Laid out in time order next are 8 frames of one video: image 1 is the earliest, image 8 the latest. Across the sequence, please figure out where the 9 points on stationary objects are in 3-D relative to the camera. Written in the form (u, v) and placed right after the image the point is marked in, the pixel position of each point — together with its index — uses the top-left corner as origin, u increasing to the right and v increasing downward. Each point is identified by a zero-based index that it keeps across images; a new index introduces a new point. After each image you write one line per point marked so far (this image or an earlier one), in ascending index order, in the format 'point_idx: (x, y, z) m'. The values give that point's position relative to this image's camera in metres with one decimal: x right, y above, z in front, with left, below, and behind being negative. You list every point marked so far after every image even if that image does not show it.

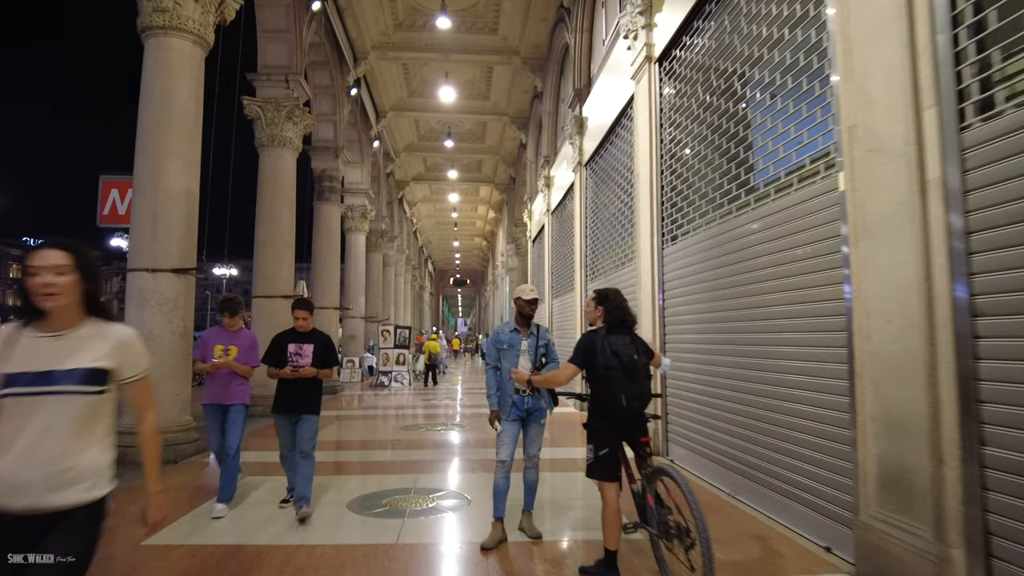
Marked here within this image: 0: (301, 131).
0: (-3.6, +2.7, +10.9) m
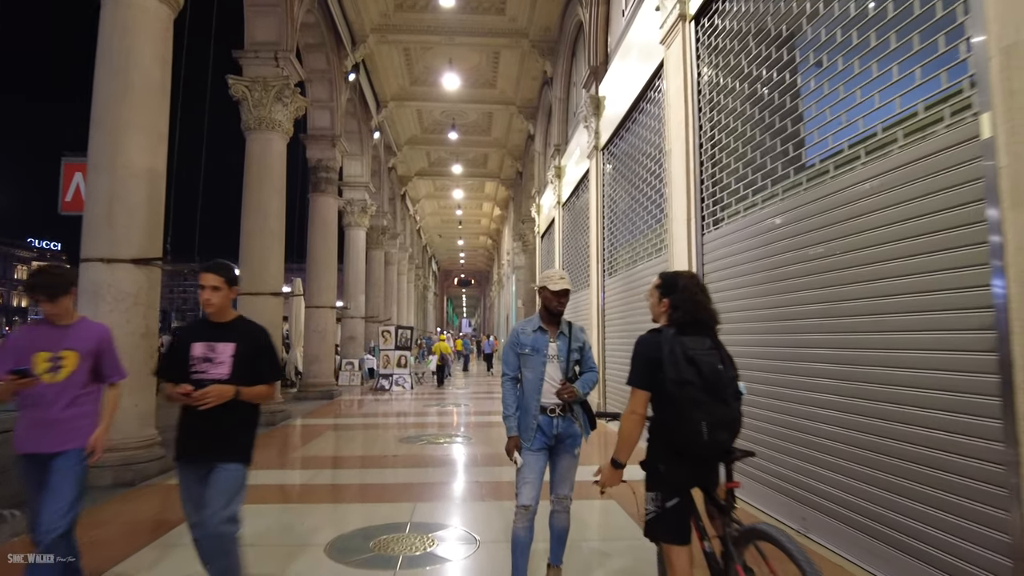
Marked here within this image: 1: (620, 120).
0: (-3.4, +2.7, +10.0) m
1: (+1.5, +2.4, +10.0) m
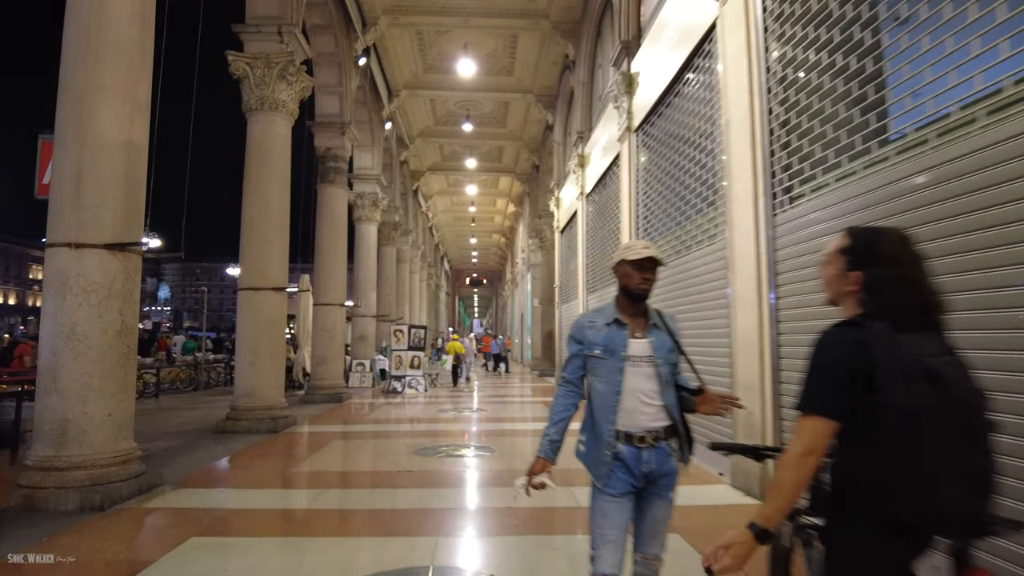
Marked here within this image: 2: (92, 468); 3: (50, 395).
0: (-3.1, +2.8, +9.2) m
1: (+1.9, +2.5, +9.1) m
2: (-3.0, -1.3, +4.6) m
3: (-3.3, -0.8, +4.5) m
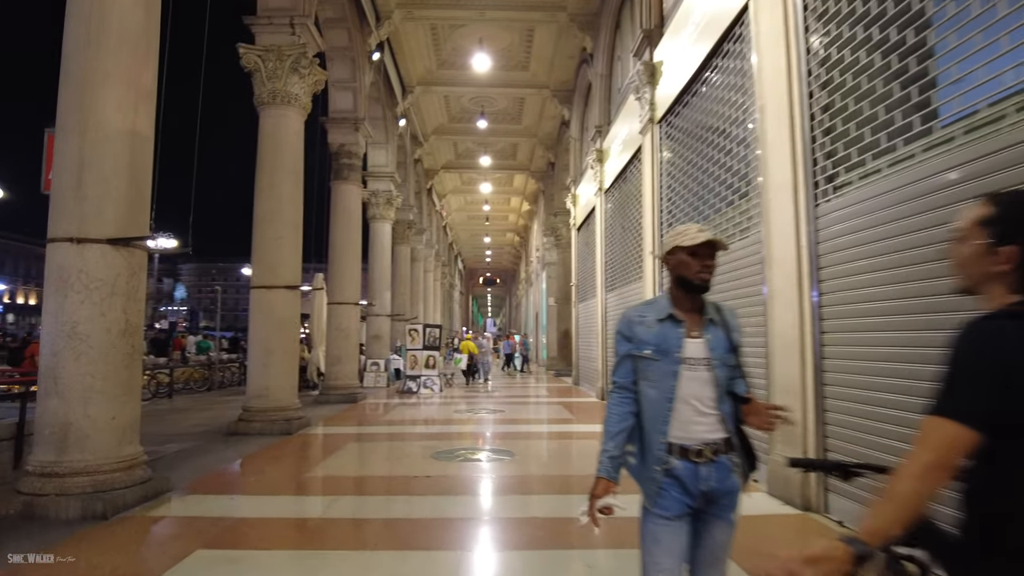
0: (-2.8, +2.8, +9.0) m
1: (+2.1, +2.5, +8.8) m
2: (-2.8, -1.3, +4.3) m
3: (-3.1, -0.7, +4.3) m
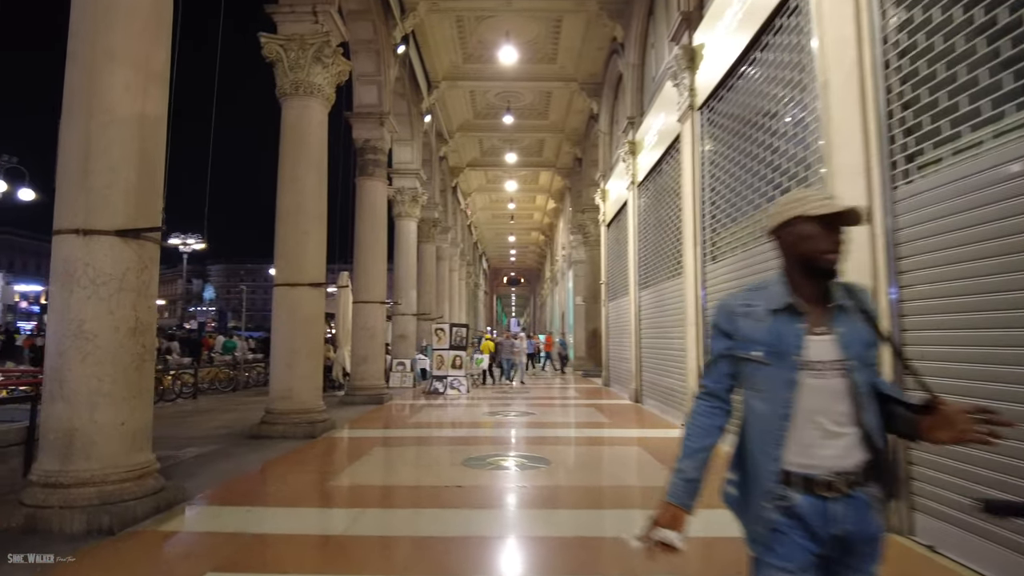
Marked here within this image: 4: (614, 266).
0: (-2.4, +2.8, +8.7) m
1: (+2.5, +2.5, +8.3) m
2: (-2.5, -1.2, +4.0) m
3: (-2.8, -0.7, +4.0) m
4: (+2.4, +0.5, +15.3) m
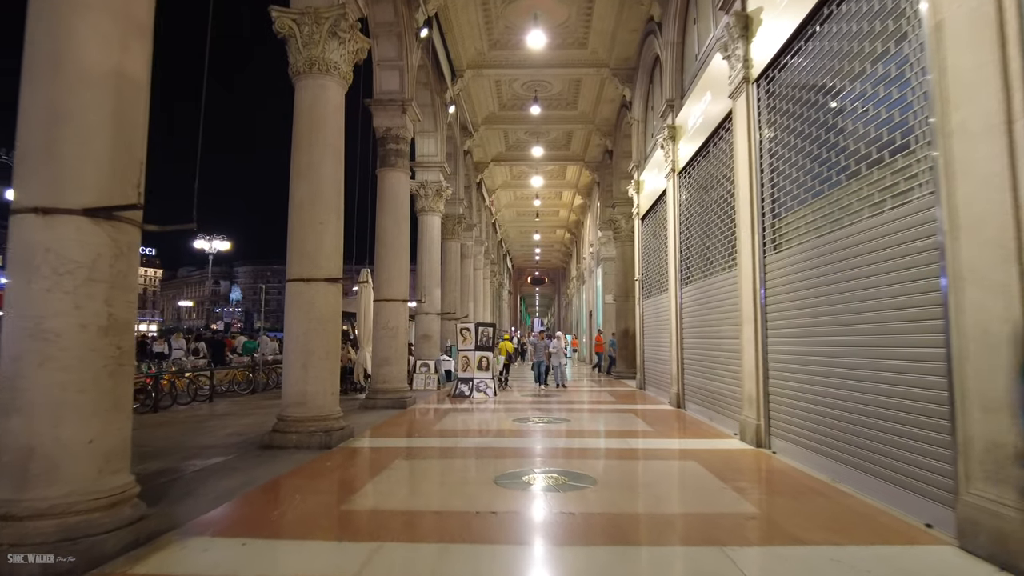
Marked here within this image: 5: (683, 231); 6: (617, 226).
0: (-2.0, +2.9, +8.0) m
1: (+2.9, +2.6, +7.4) m
2: (-2.3, -1.2, +3.3) m
3: (-2.6, -0.7, +3.3) m
4: (+3.1, +0.6, +14.4) m
5: (+2.9, +1.0, +11.2) m
6: (+3.1, +1.8, +18.9) m
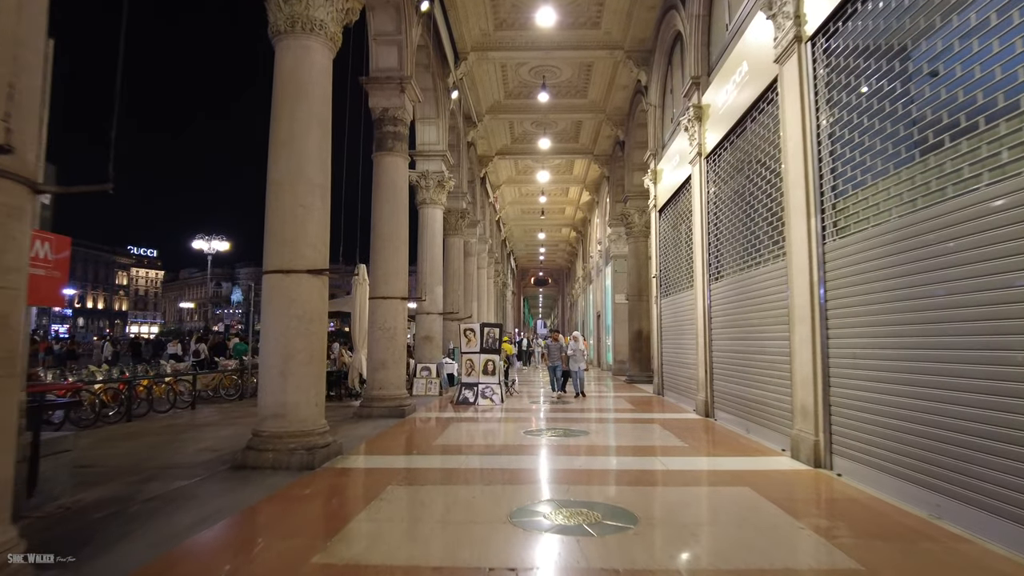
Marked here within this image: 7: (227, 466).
0: (-1.9, +3.0, +6.9) m
1: (+3.1, +2.7, +6.3) m
2: (-2.2, -1.1, +2.2) m
3: (-2.4, -0.6, +2.3) m
4: (+3.2, +0.6, +13.3) m
5: (+3.1, +1.0, +10.1) m
6: (+3.3, +1.8, +17.8) m
7: (-2.8, -1.8, +6.4) m
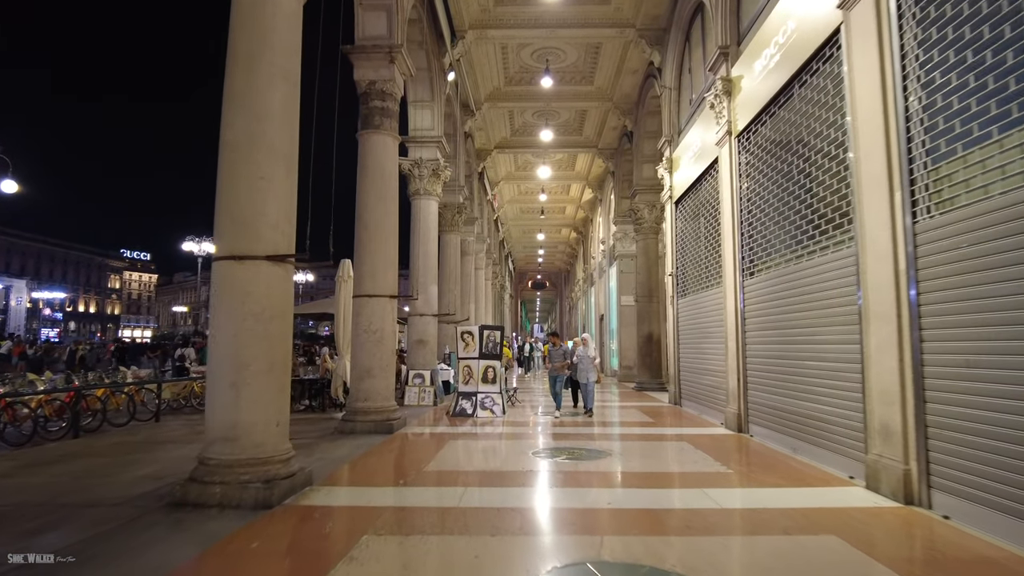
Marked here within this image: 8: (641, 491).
0: (-1.8, +3.0, +5.7) m
1: (+3.1, +2.7, +5.1) m
2: (-2.0, -1.0, +1.0) m
3: (-2.3, -0.5, +1.0) m
4: (+3.3, +0.7, +12.0) m
5: (+3.2, +1.1, +8.9) m
6: (+3.3, +1.8, +16.6) m
7: (-2.7, -1.7, +5.1) m
8: (+1.2, -1.8, +5.8) m
